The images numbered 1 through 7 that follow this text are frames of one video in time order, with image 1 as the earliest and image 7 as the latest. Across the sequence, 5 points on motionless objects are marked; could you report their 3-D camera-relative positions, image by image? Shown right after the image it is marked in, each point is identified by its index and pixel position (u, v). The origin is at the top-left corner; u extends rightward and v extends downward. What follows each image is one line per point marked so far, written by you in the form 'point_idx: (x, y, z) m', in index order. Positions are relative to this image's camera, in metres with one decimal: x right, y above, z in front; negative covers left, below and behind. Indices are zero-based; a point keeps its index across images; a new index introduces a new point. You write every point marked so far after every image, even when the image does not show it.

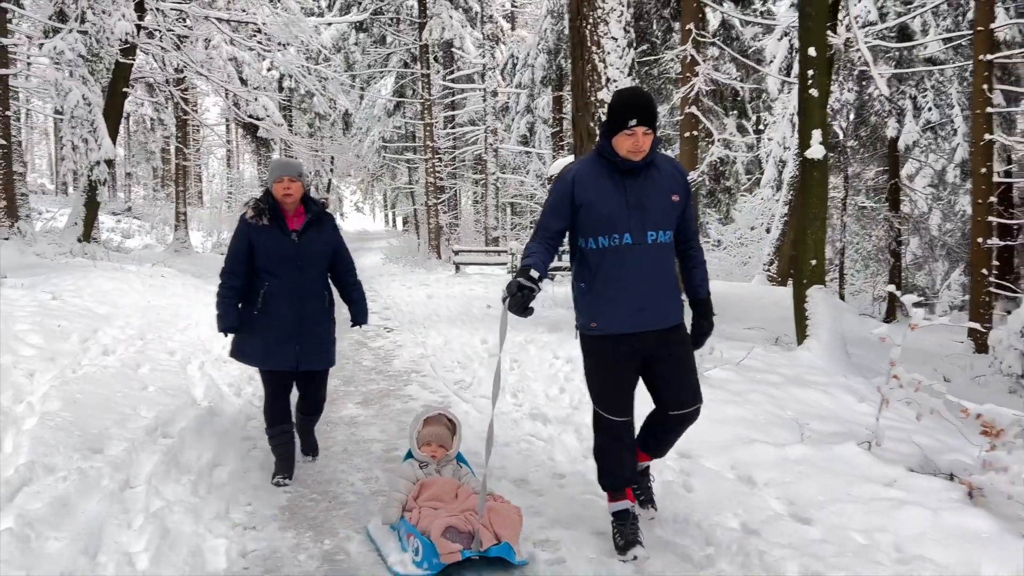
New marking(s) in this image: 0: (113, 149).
0: (-5.5, +1.9, +11.7) m
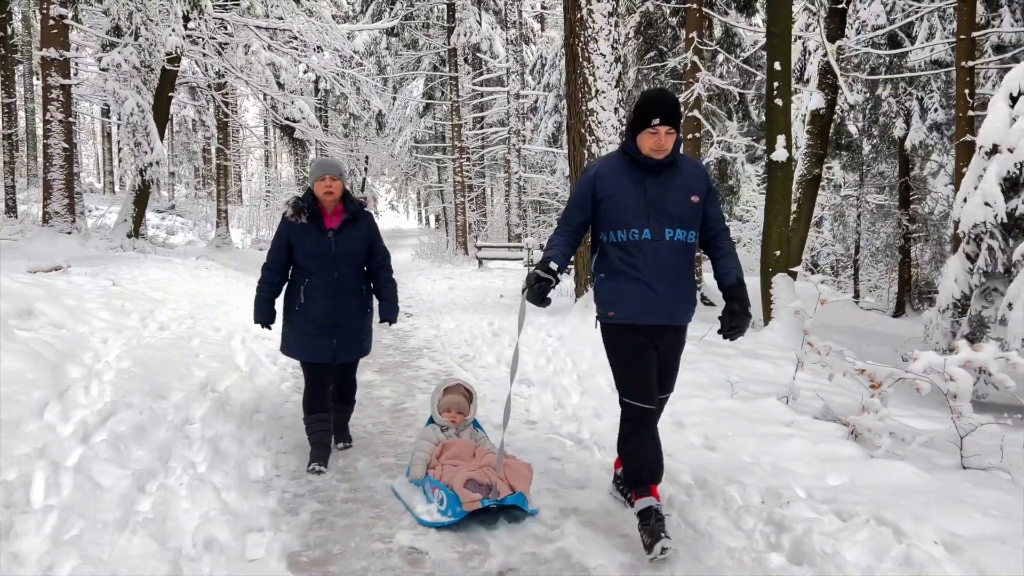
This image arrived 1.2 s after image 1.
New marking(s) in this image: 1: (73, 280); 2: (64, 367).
0: (-5.3, +2.0, +12.8) m
1: (-4.3, +0.1, +8.3) m
2: (-2.5, -0.5, +4.8) m
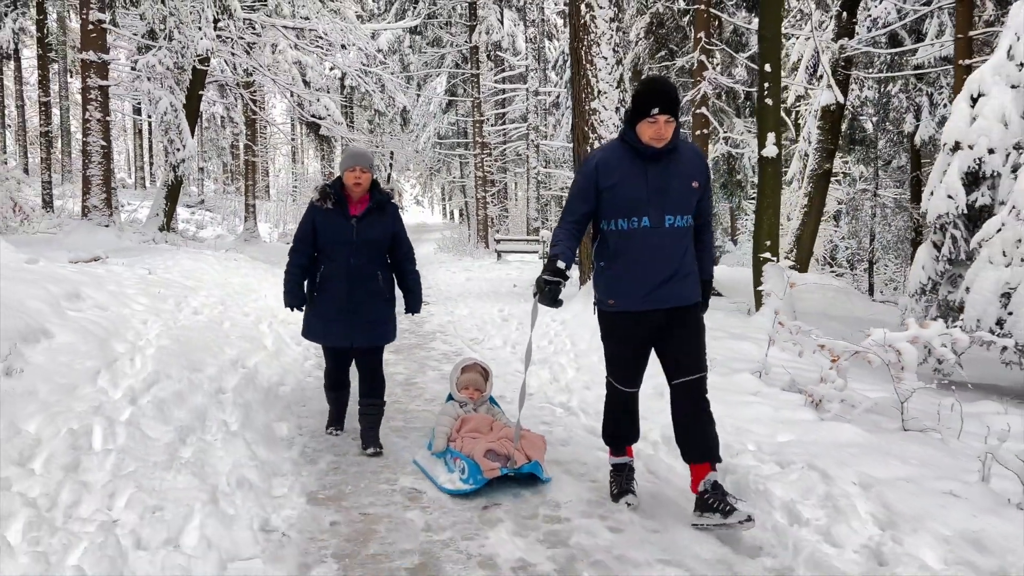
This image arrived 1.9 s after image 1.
0: (-5.0, +2.2, +13.5) m
1: (-4.2, +0.2, +8.9) m
2: (-2.5, -0.4, +5.4) m
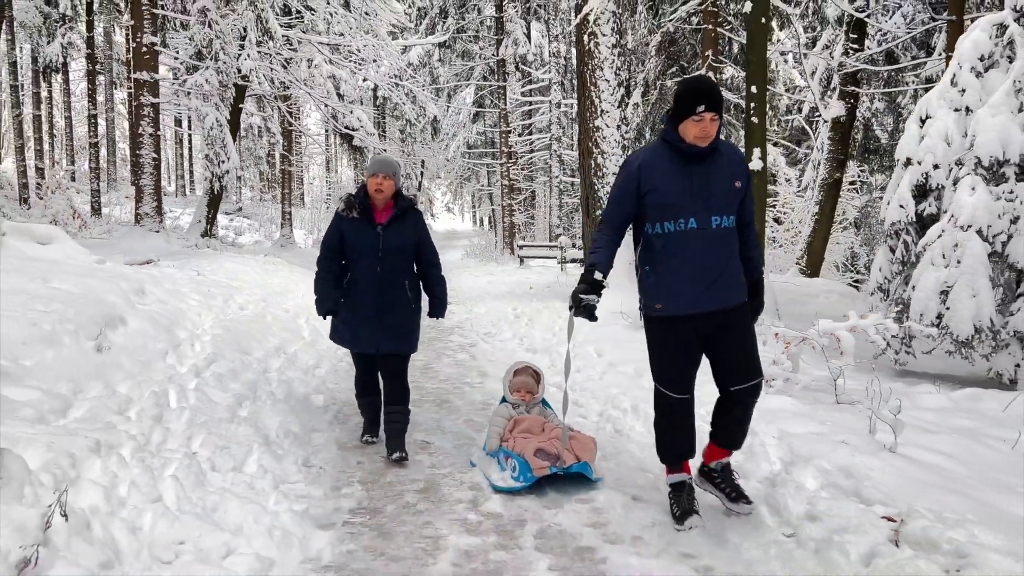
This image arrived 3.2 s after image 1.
0: (-4.7, +2.2, +14.6) m
1: (-4.1, +0.2, +9.9) m
2: (-2.5, -0.3, +6.3) m
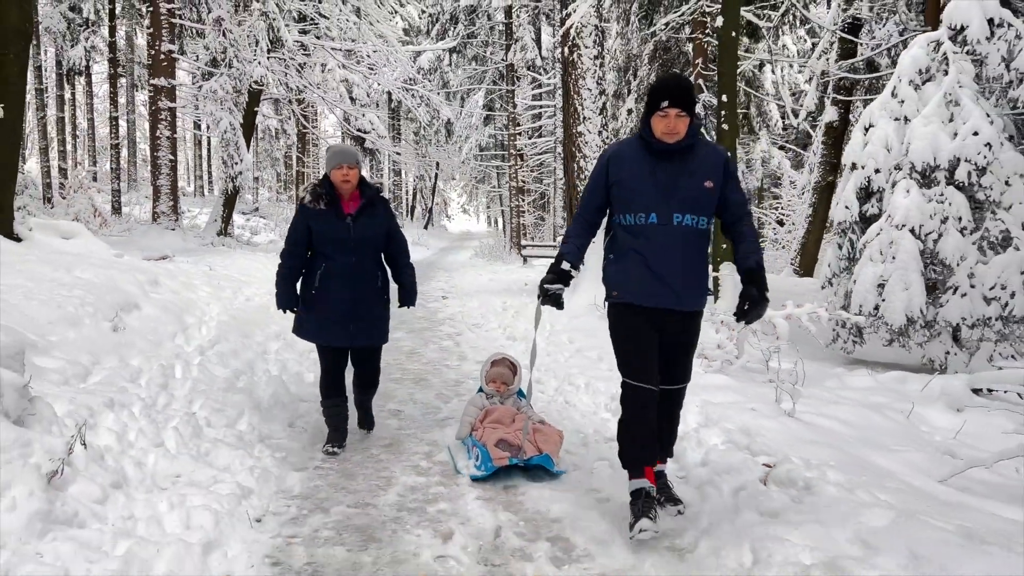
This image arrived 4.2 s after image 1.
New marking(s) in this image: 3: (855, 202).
0: (-4.7, +2.2, +15.3) m
1: (-4.2, +0.3, +10.6) m
2: (-2.7, -0.2, +7.0) m
3: (+2.8, +0.7, +7.0) m
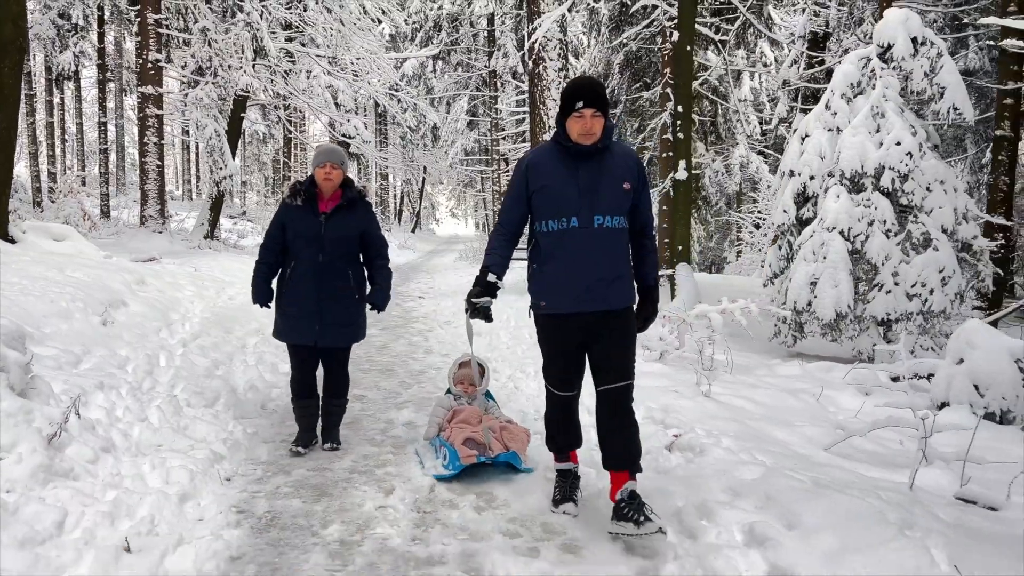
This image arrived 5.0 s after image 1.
0: (-5.1, +2.2, +15.8) m
1: (-4.5, +0.3, +11.1) m
2: (-3.0, -0.2, +7.5) m
3: (+2.5, +0.7, +7.5) m
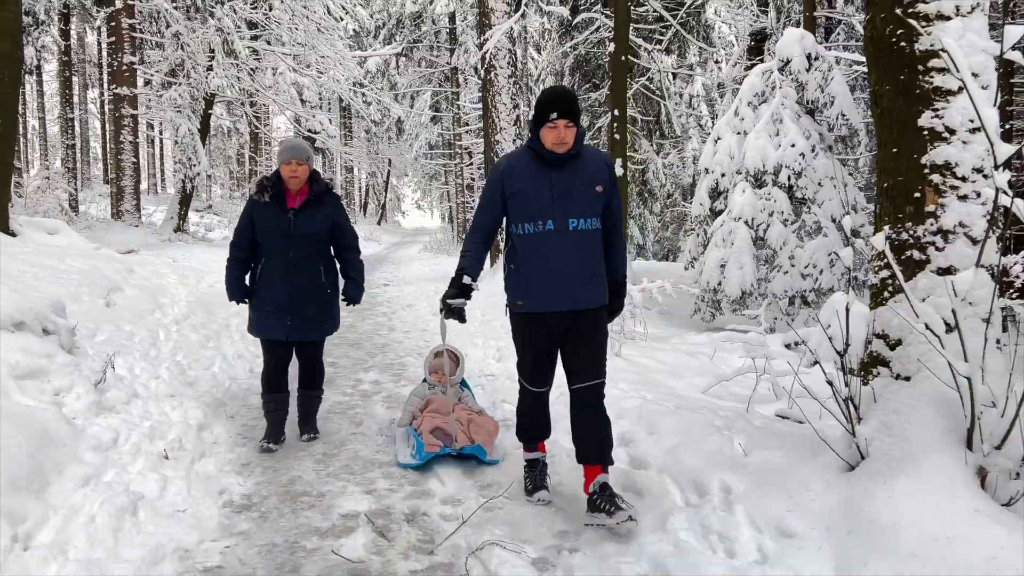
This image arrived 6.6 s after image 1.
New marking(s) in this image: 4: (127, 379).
0: (-6.0, +2.4, +16.6) m
1: (-5.2, +0.4, +12.0) m
2: (-3.5, -0.1, +8.4) m
3: (+2.0, +0.9, +8.7) m
4: (-2.2, -0.5, +4.8) m
